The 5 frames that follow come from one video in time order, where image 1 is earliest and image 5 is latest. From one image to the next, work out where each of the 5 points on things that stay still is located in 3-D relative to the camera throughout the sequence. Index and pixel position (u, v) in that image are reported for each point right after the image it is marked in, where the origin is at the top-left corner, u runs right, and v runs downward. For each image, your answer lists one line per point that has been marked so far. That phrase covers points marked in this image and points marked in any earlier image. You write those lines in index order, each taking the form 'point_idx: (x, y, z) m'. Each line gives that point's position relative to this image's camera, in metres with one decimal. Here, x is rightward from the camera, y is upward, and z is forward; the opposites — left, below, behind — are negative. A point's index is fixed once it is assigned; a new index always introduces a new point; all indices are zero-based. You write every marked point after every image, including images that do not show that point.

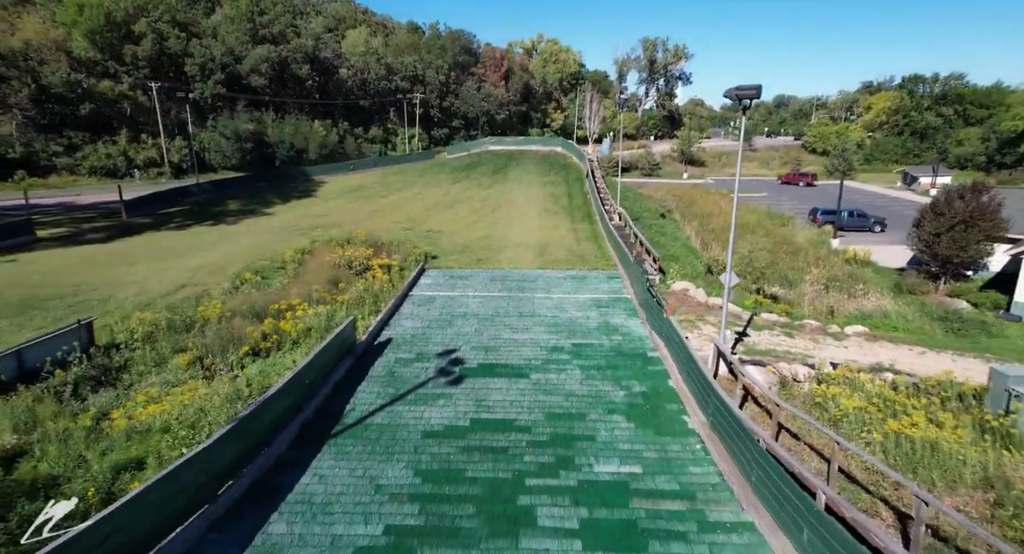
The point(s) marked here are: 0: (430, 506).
0: (-0.9, -2.5, +6.1) m
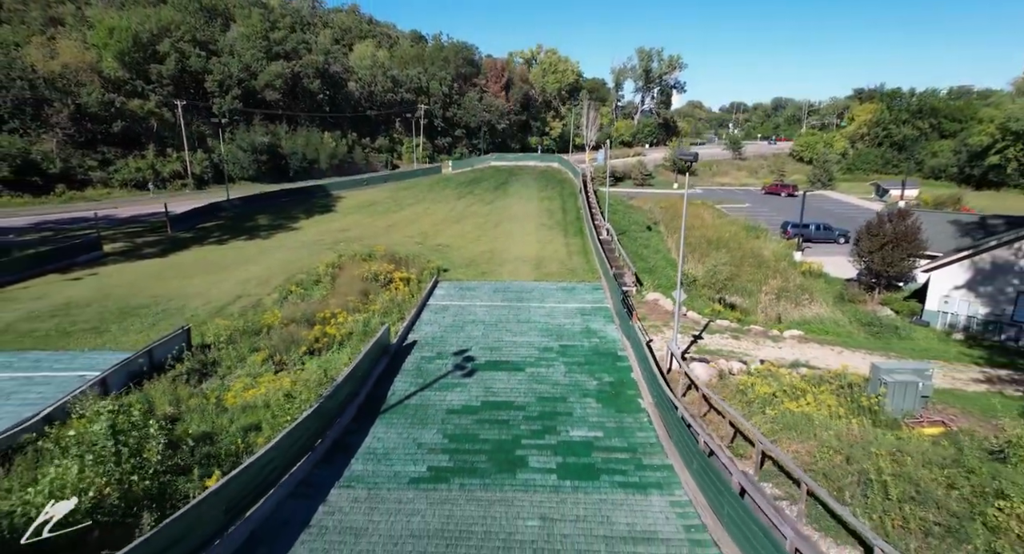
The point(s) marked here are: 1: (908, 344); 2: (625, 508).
0: (-0.9, -2.9, +9.0) m
1: (+11.1, -1.9, +15.3) m
2: (+1.5, -3.1, +7.3) m
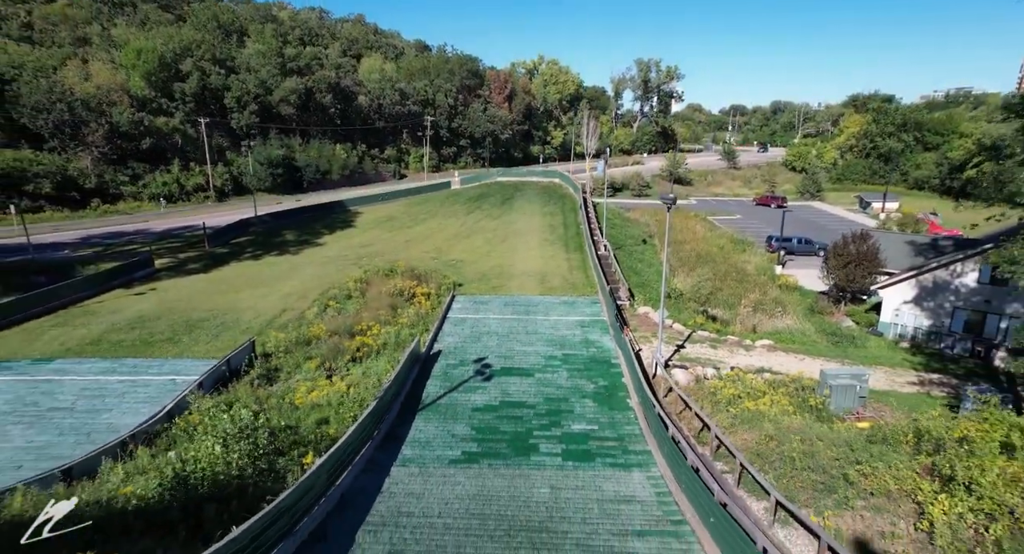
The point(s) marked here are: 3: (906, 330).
0: (-0.6, -3.5, +11.5) m
1: (+11.4, -2.5, +17.8) m
2: (+1.8, -3.6, +9.8) m
3: (+13.7, -1.8, +18.9) m
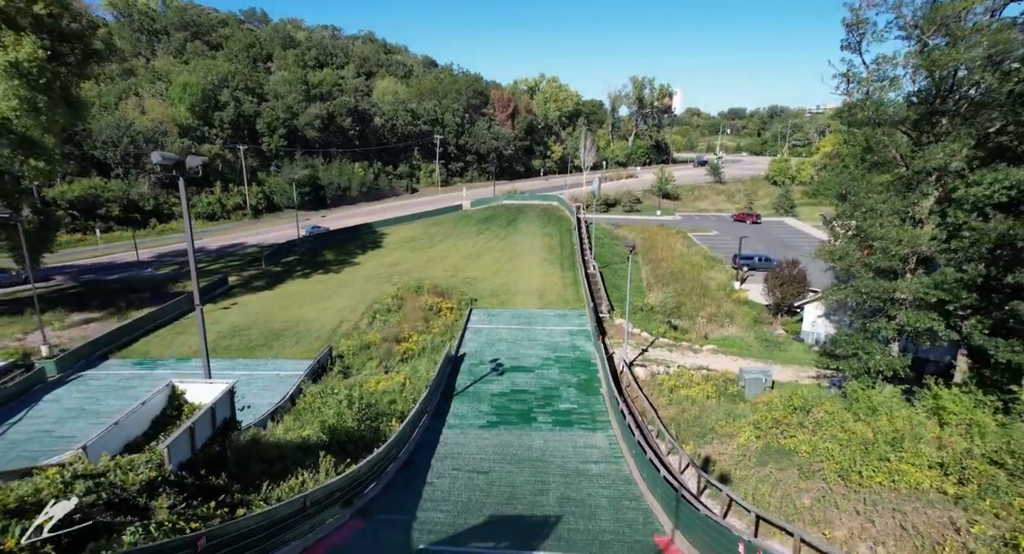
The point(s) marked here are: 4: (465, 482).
0: (-0.3, -4.4, +17.3) m
1: (+11.7, -3.3, +23.5) m
2: (+2.1, -4.5, +15.5) m
3: (+13.9, -2.7, +24.6) m
4: (-1.1, -4.6, +12.1) m
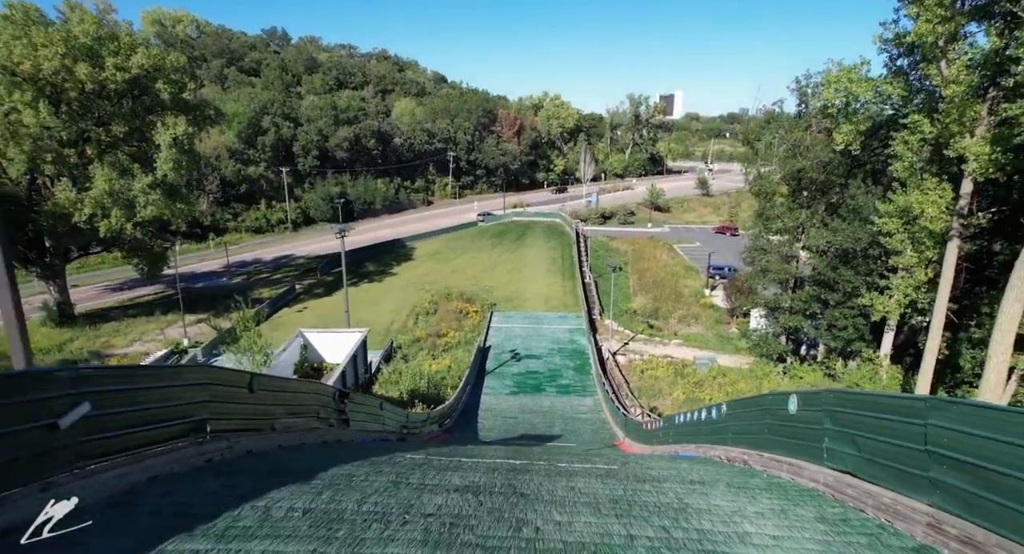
0: (+0.4, -5.0, +24.5) m
1: (+12.4, -3.9, +30.7) m
2: (+2.8, -5.1, +22.7) m
3: (+14.7, -3.3, +31.7) m
4: (-0.4, -5.2, +19.3) m
